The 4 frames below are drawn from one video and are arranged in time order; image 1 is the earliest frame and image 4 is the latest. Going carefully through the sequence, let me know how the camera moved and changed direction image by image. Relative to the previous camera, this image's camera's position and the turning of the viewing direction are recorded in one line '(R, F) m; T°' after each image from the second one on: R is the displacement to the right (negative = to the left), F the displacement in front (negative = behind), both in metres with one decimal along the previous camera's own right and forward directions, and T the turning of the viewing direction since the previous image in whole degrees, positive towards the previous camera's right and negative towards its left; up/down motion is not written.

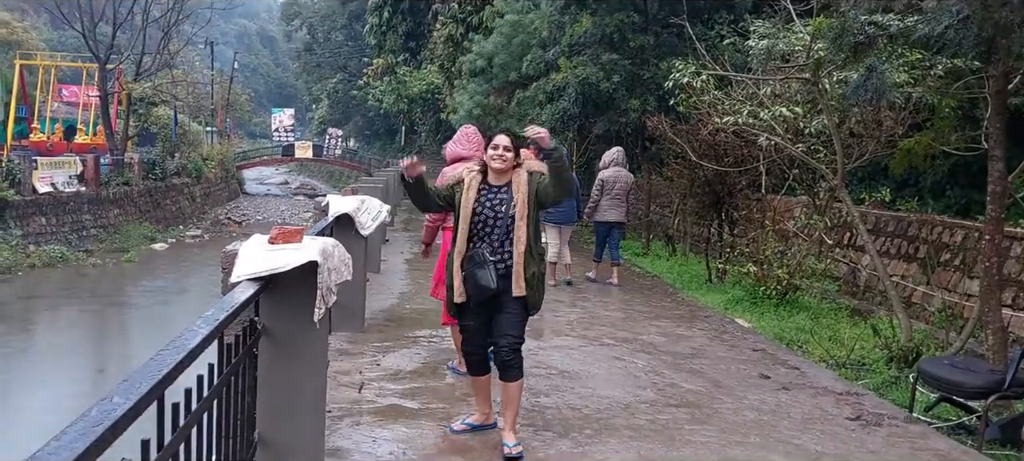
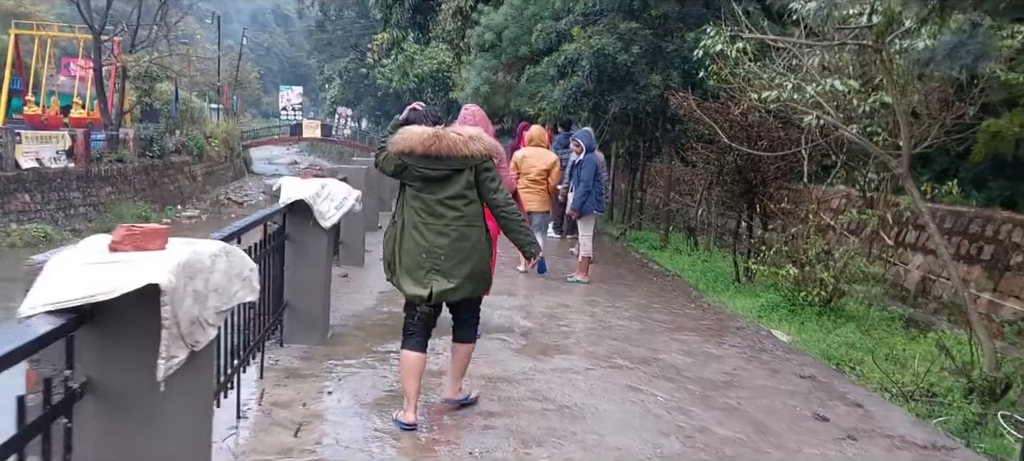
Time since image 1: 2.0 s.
(+0.1, +1.3) m; -1°
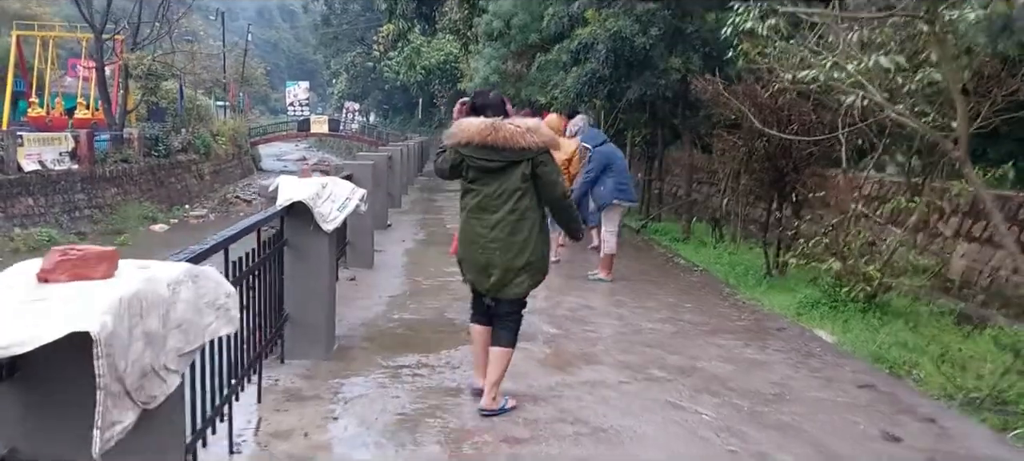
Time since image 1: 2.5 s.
(-0.1, +0.5) m; -1°
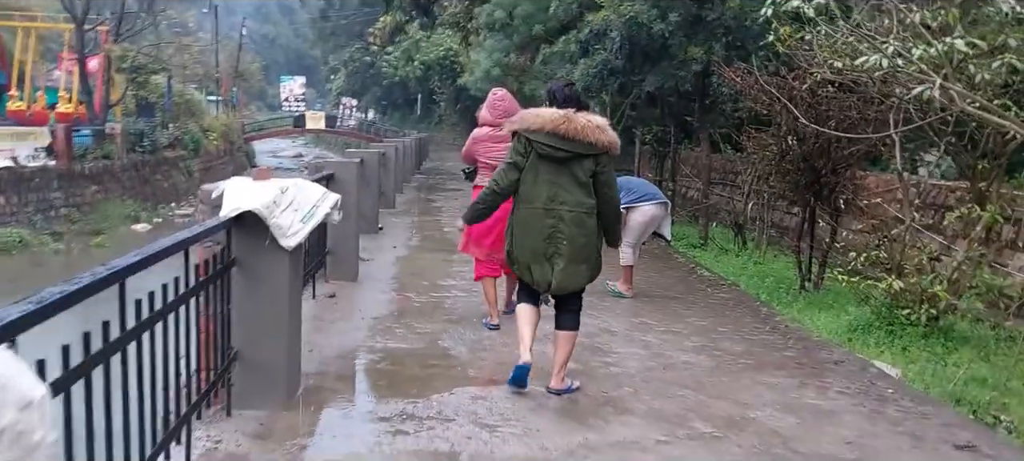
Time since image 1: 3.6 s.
(-0.1, +1.1) m; 0°
